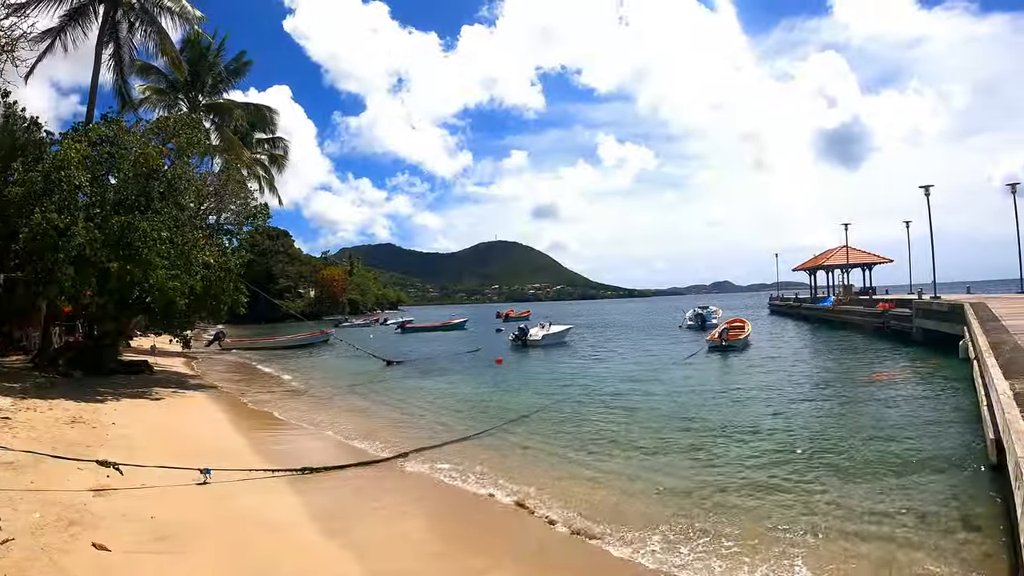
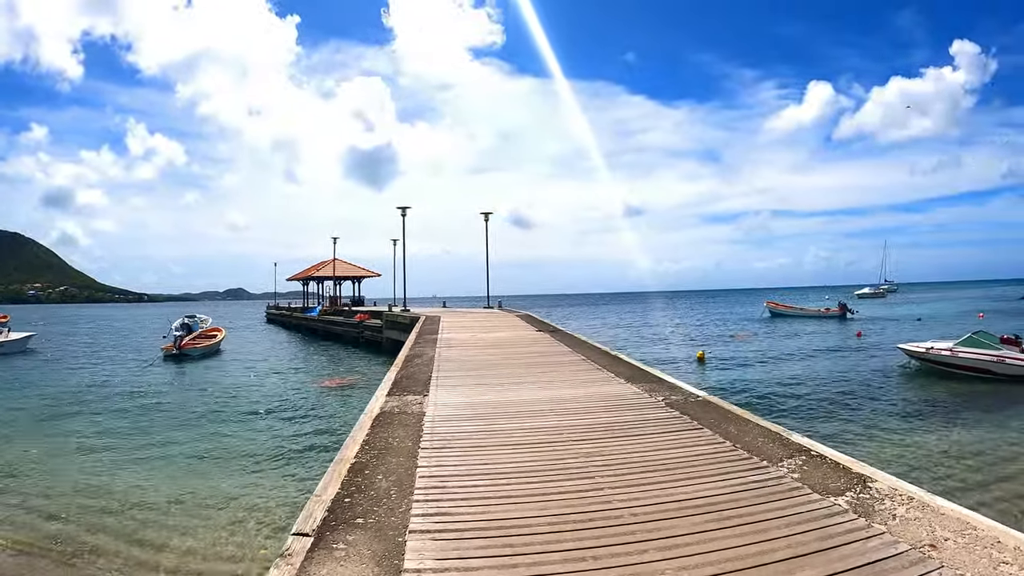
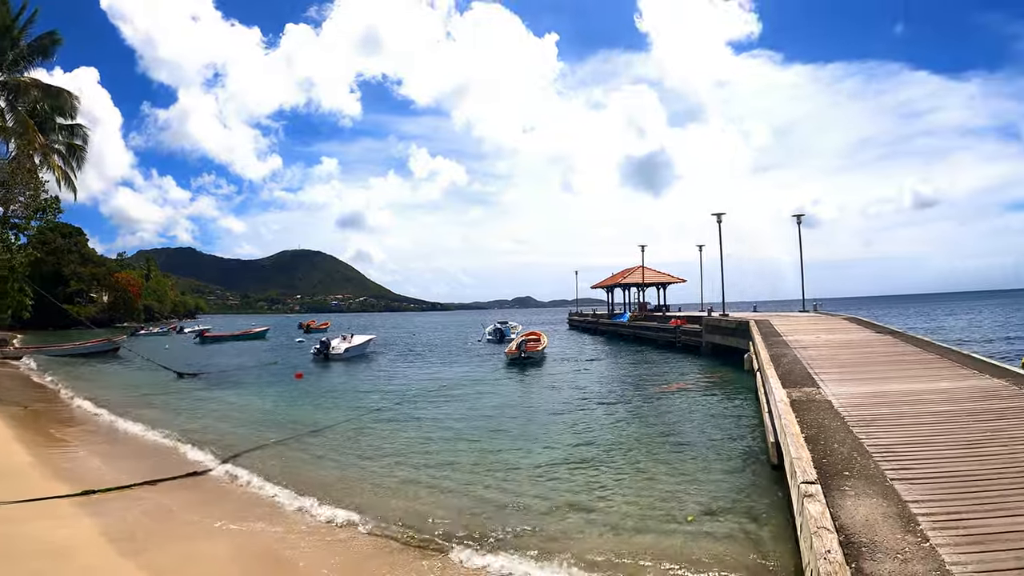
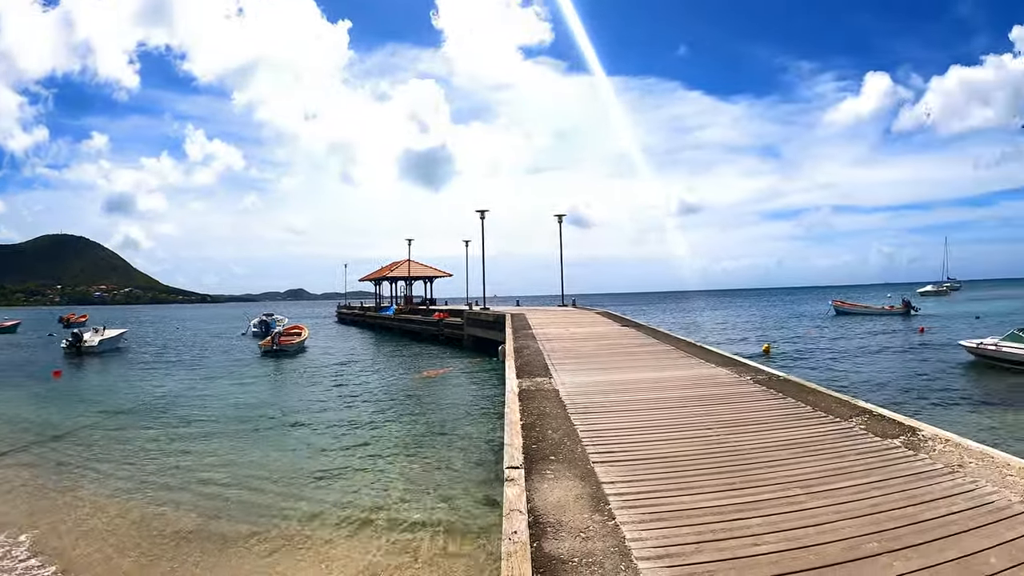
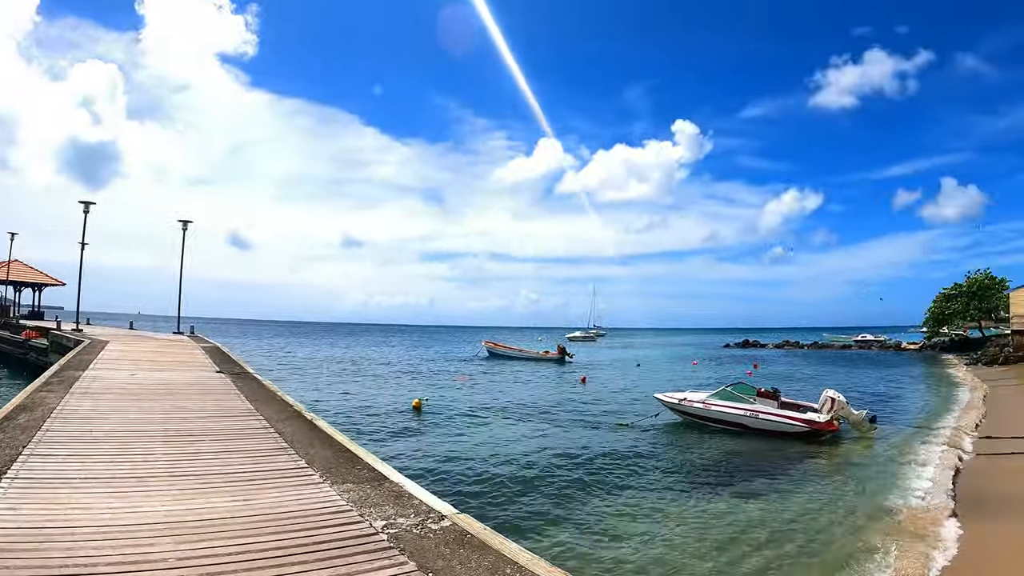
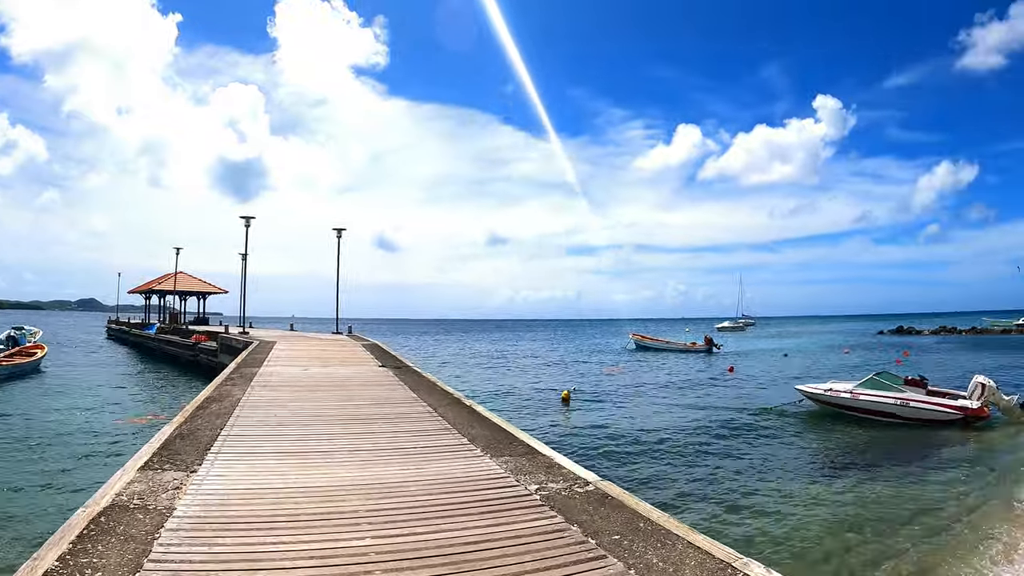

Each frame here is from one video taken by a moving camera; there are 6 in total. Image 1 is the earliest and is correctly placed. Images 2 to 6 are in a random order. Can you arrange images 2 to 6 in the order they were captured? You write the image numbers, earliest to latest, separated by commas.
3, 4, 2, 6, 5
